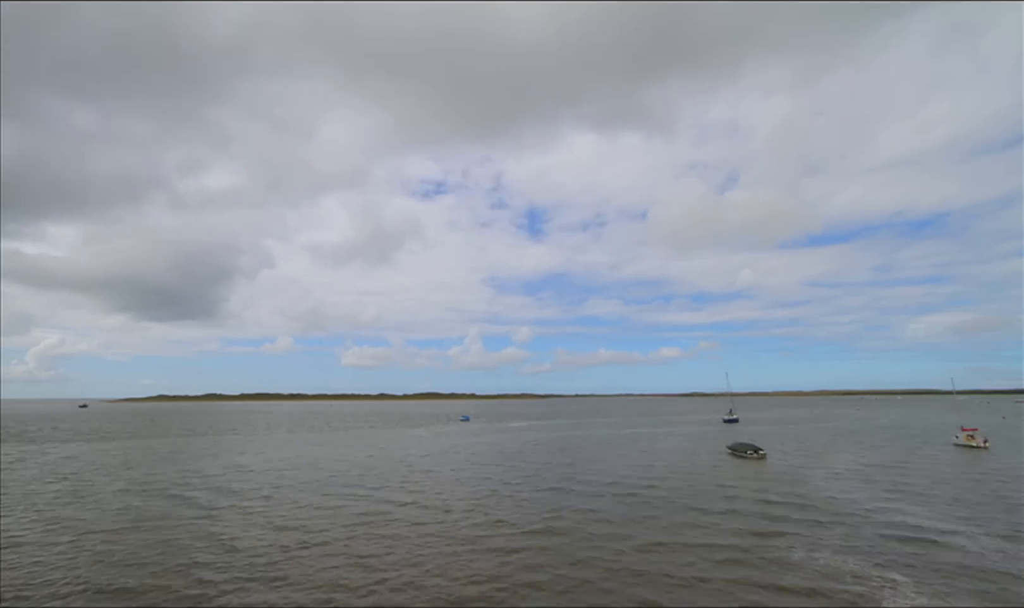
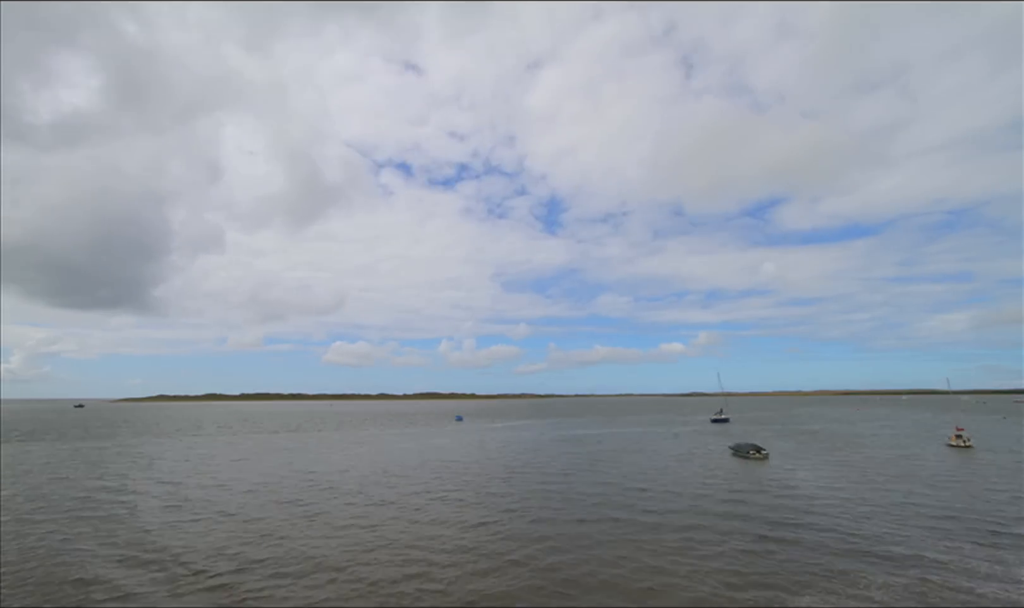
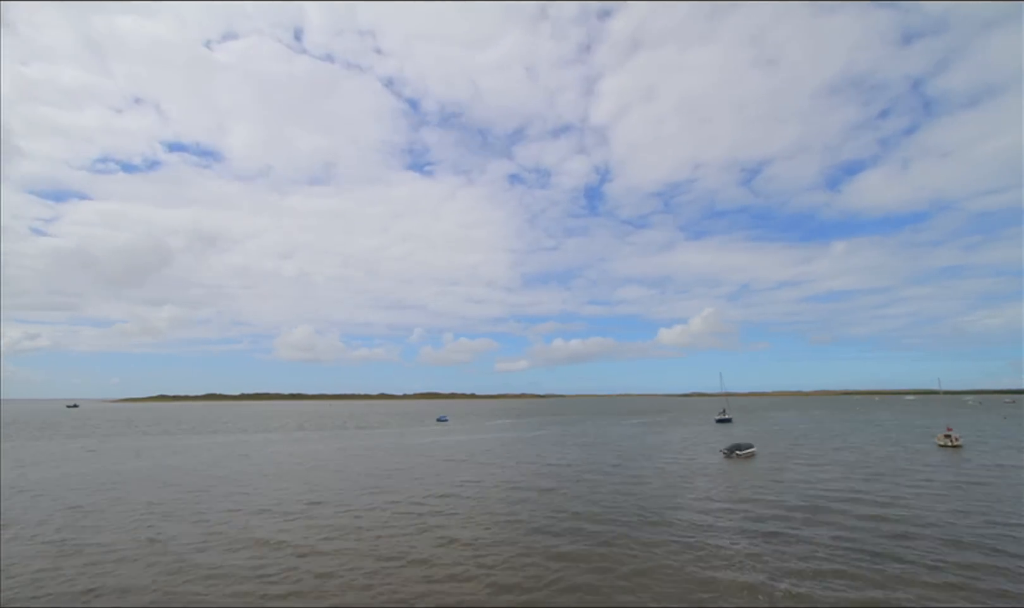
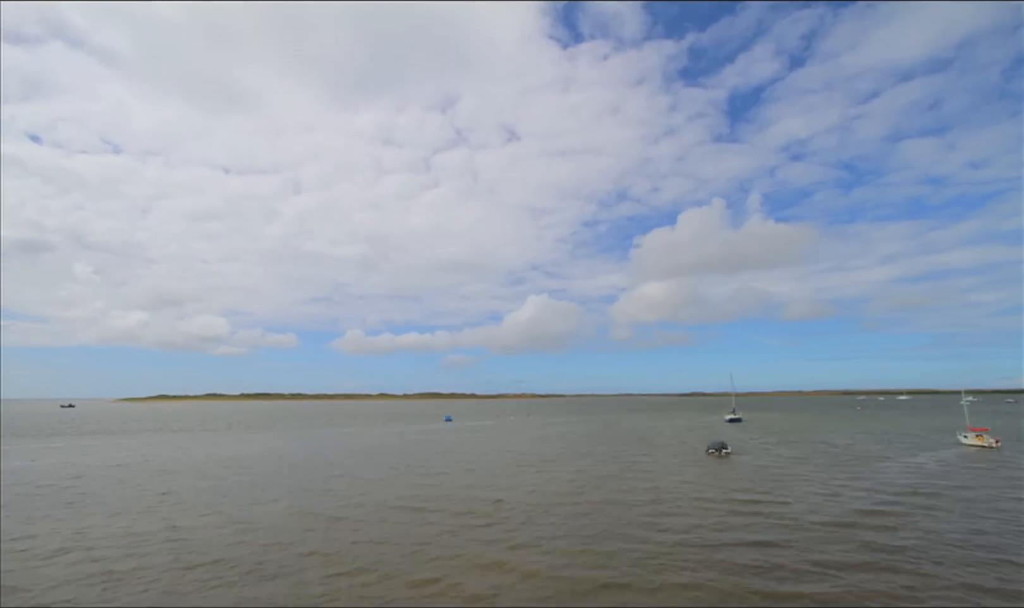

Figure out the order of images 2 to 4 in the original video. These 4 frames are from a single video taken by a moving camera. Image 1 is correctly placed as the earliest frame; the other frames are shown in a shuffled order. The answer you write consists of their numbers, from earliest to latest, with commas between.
2, 3, 4
